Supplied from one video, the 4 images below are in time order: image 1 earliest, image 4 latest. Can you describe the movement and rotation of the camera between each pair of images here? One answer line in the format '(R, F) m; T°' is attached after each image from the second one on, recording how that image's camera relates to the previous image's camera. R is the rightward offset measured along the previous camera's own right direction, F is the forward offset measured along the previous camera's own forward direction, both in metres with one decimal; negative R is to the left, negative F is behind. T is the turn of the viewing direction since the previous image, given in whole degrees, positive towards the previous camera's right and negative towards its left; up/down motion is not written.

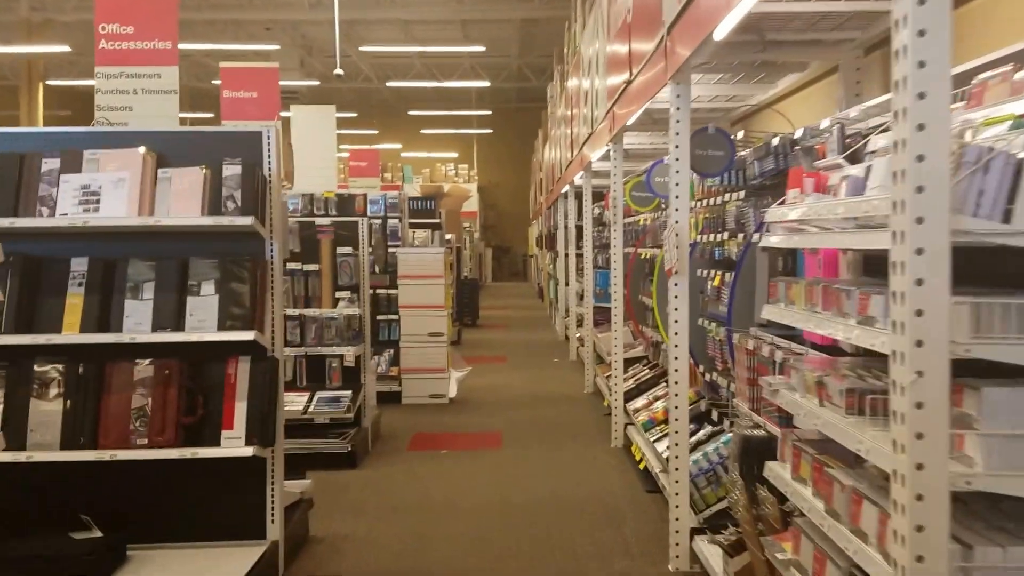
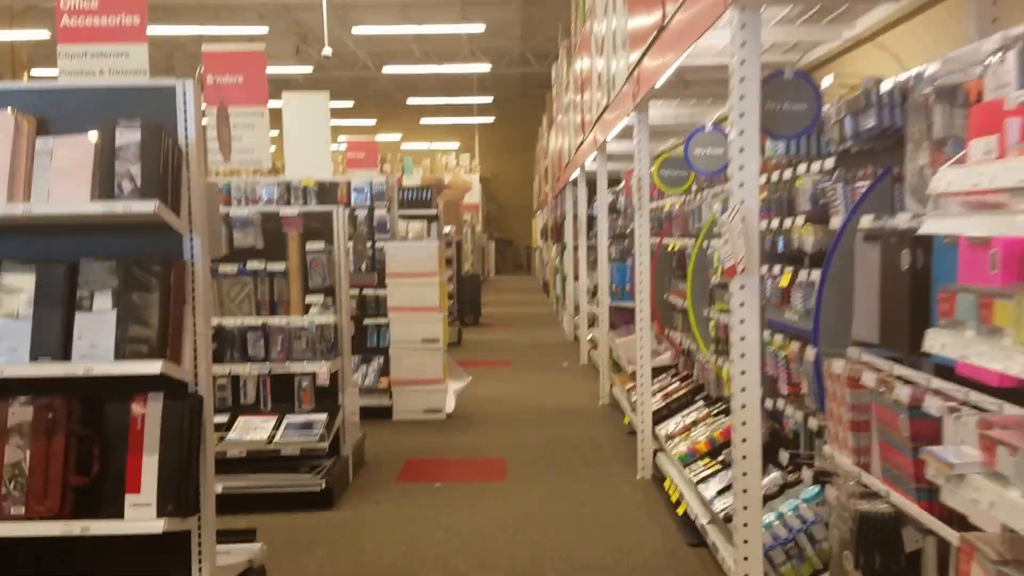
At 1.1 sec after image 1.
(0.0, +0.9) m; 0°
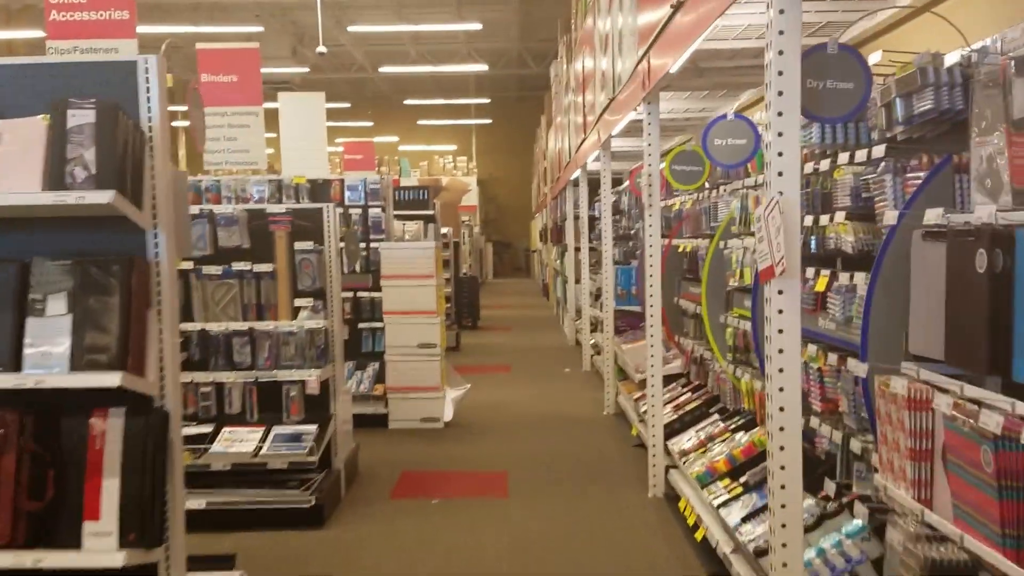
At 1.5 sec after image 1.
(0.0, +0.3) m; 0°
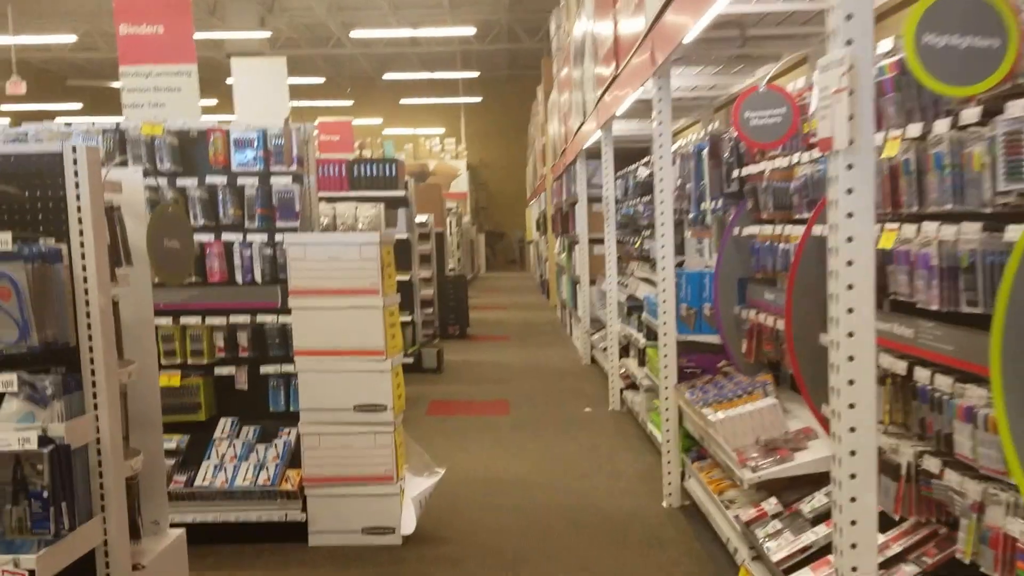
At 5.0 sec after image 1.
(0.0, +2.5) m; 0°
